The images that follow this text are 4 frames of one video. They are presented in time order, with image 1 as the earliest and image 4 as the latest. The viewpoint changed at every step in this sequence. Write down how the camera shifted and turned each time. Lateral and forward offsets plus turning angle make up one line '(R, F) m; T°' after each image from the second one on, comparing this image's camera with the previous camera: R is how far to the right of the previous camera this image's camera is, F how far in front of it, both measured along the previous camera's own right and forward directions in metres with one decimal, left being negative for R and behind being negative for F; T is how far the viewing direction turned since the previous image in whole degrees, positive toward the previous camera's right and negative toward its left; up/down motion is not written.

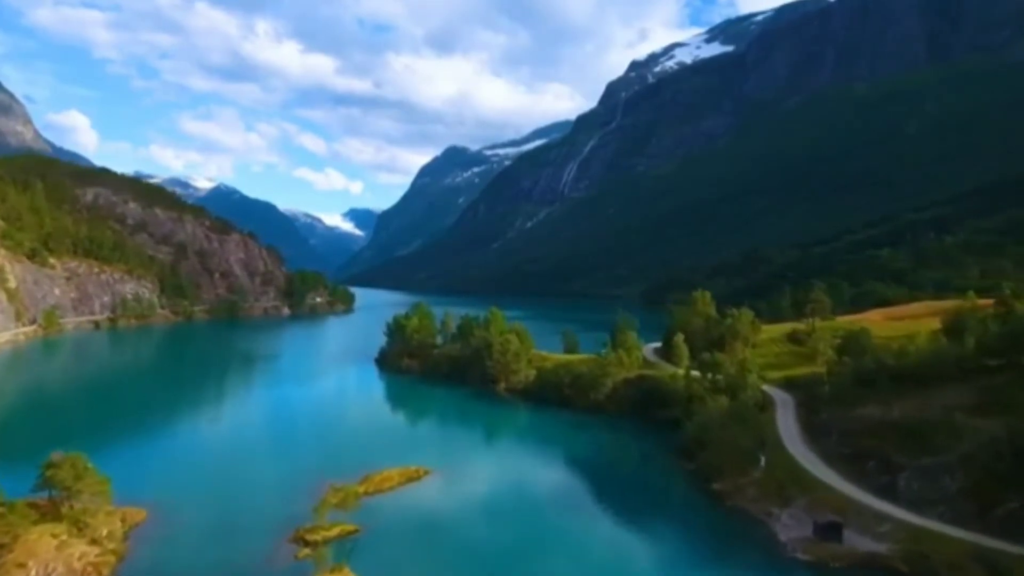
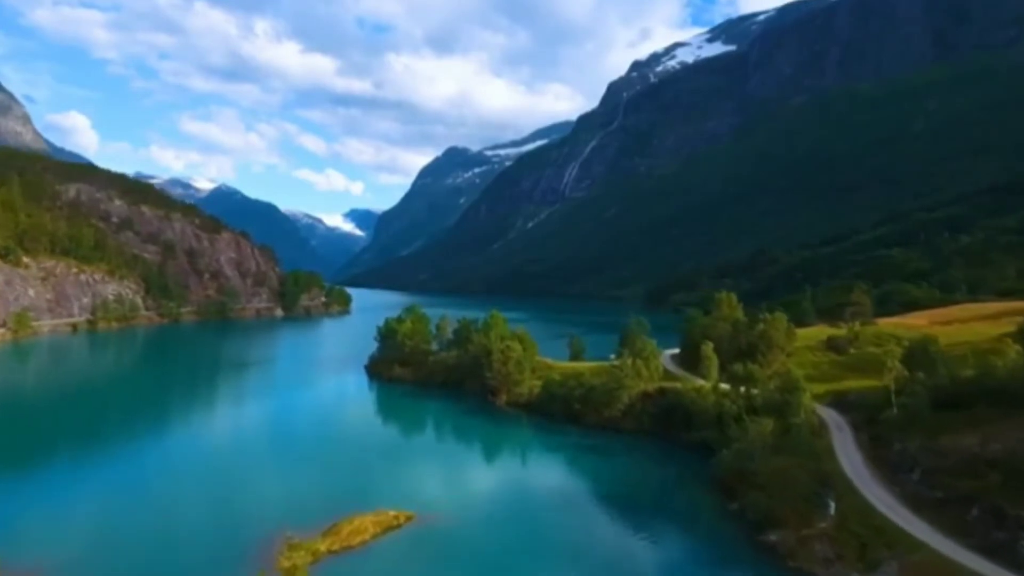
(-0.2, +11.4) m; 0°
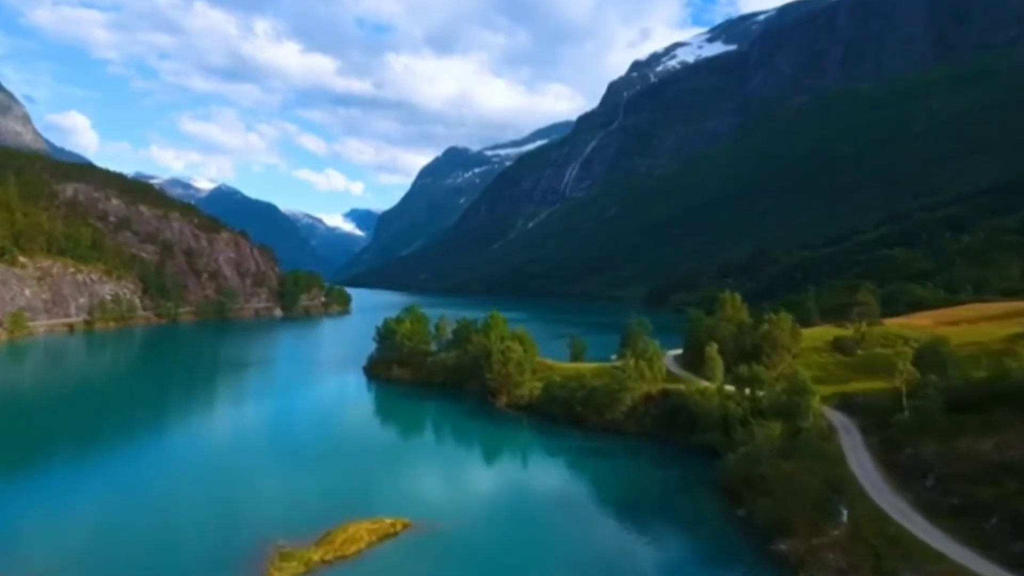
(0.0, +1.5) m; 0°
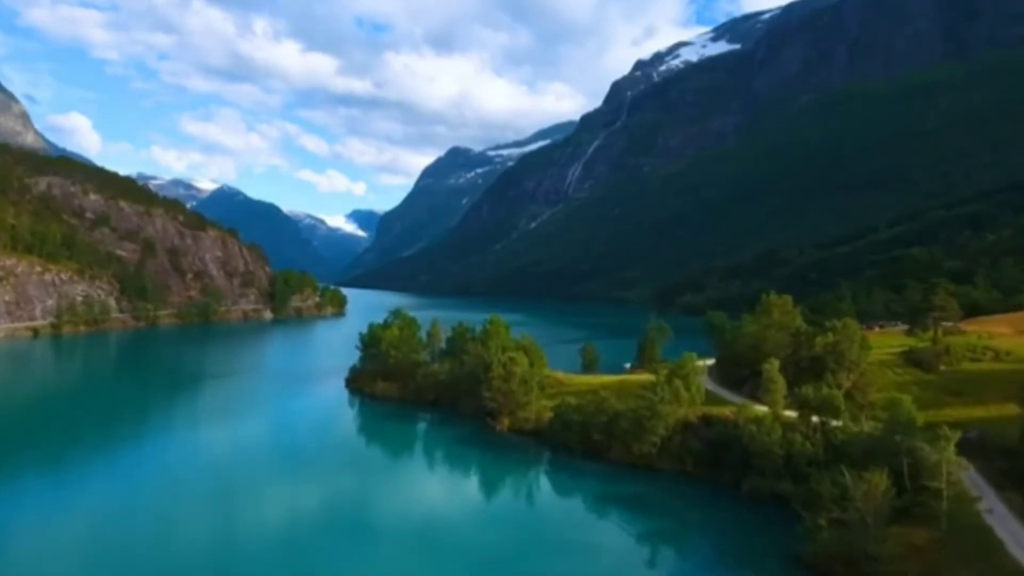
(-0.2, +15.7) m; 0°
